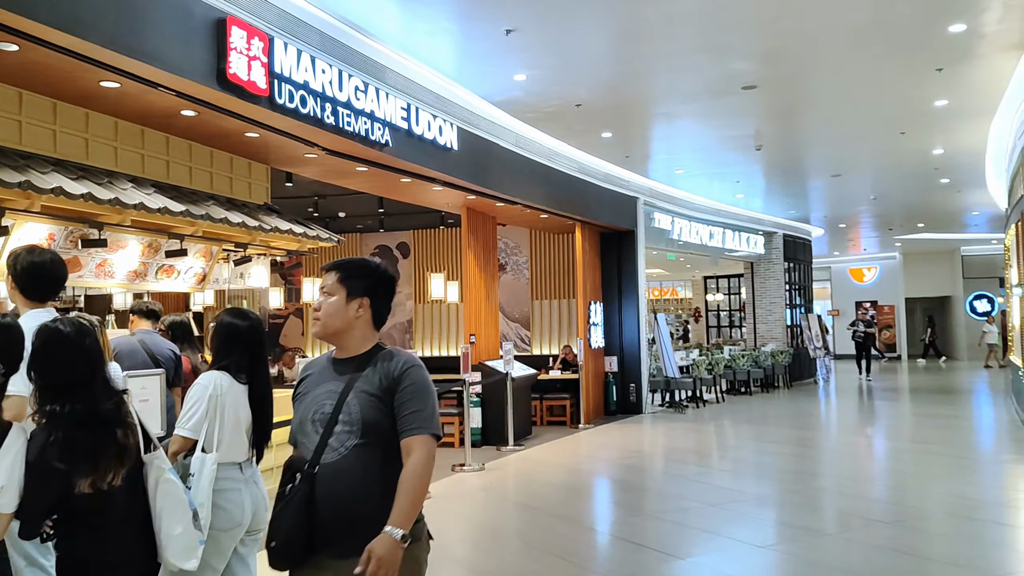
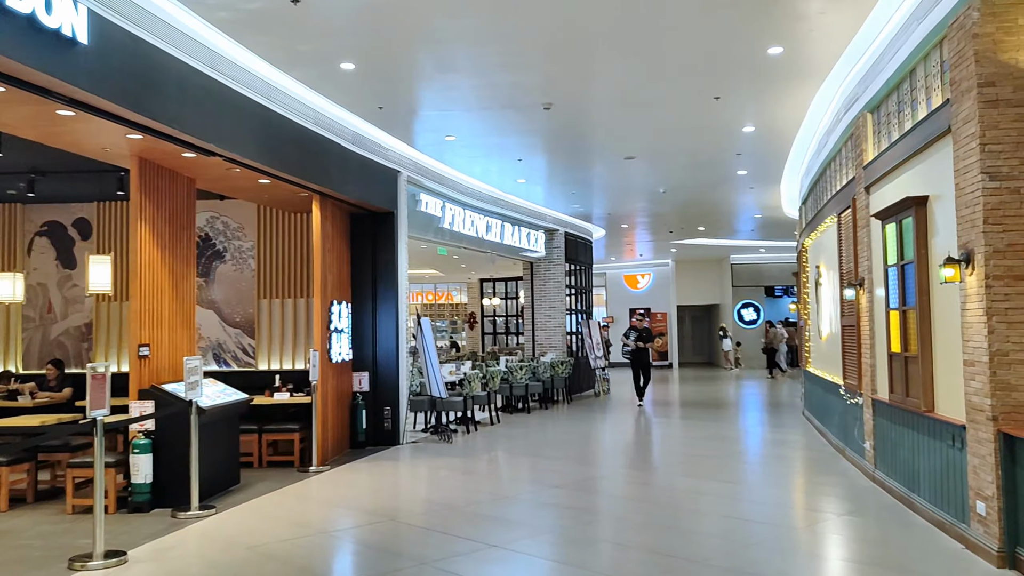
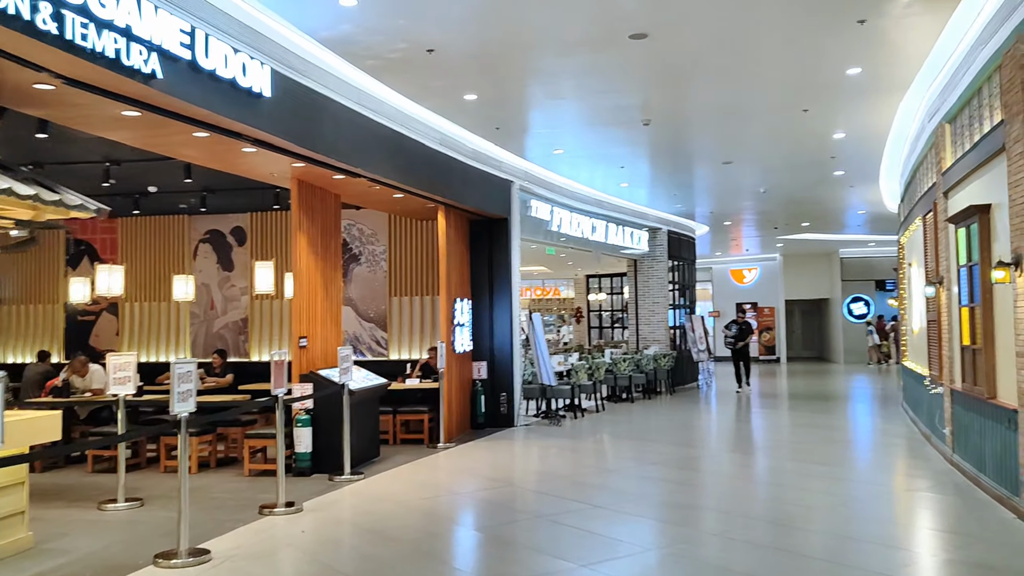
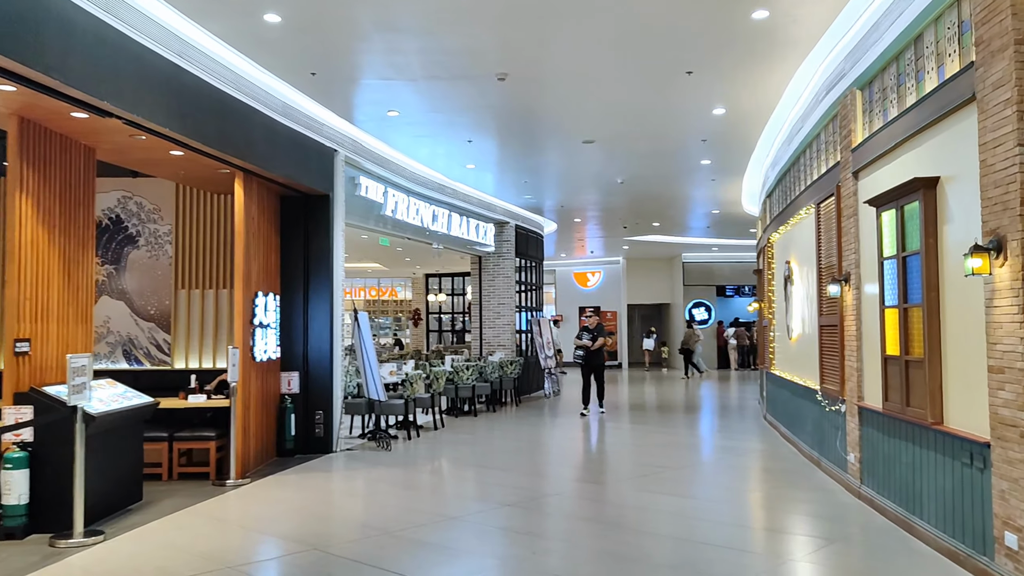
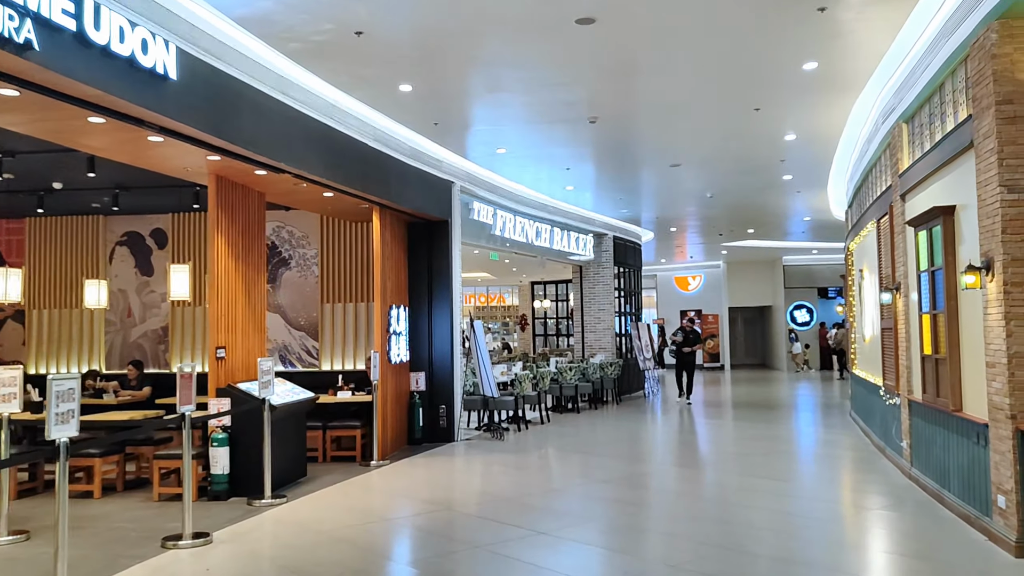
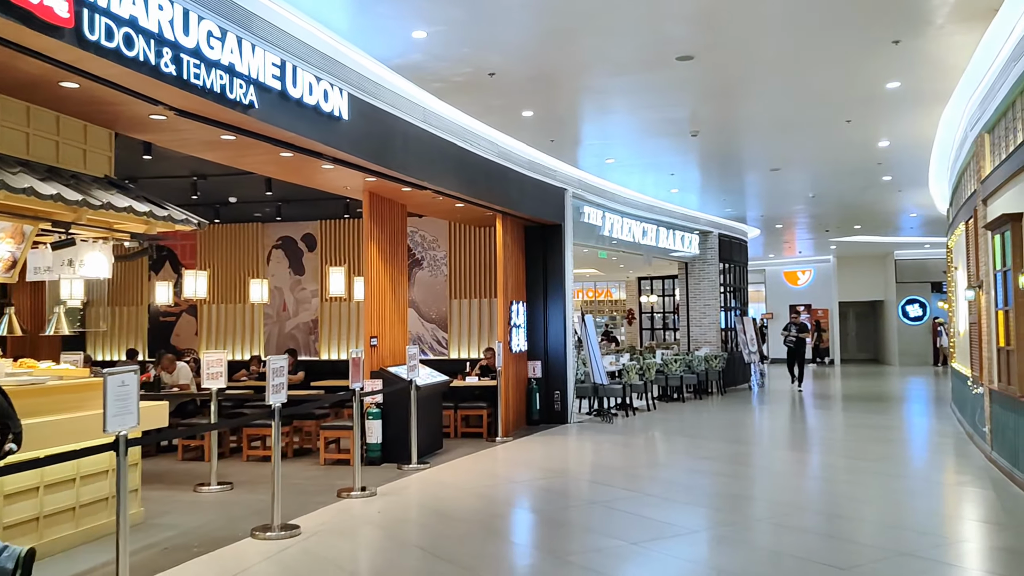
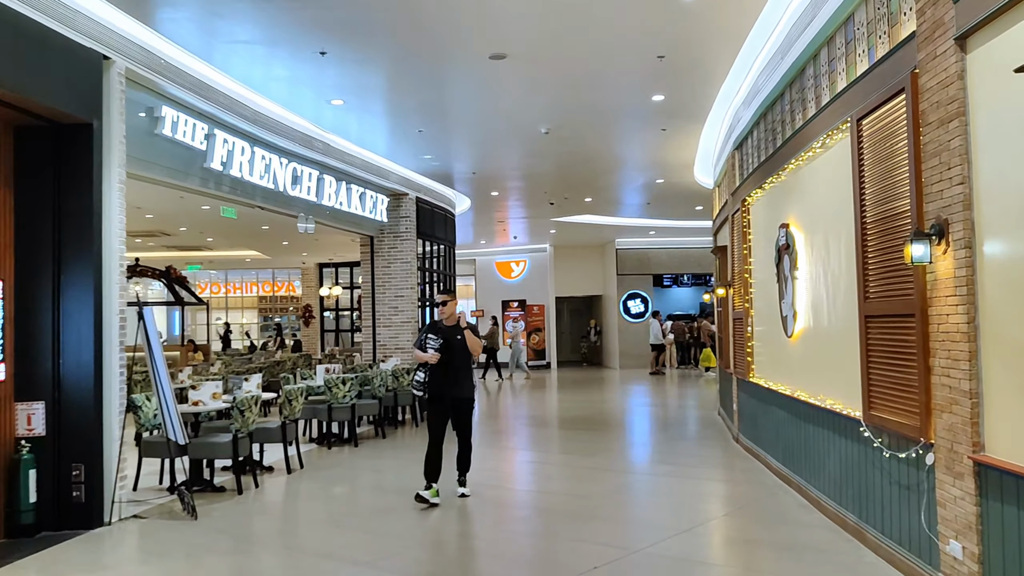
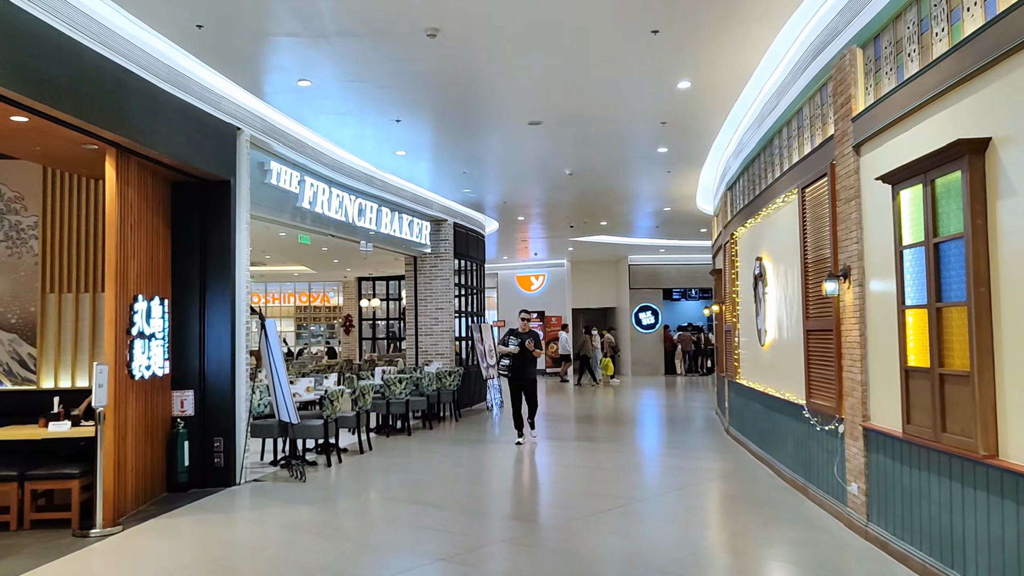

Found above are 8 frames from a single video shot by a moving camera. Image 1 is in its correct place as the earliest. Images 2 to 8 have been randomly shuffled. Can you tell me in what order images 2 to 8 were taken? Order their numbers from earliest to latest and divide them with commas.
6, 3, 5, 2, 4, 8, 7
